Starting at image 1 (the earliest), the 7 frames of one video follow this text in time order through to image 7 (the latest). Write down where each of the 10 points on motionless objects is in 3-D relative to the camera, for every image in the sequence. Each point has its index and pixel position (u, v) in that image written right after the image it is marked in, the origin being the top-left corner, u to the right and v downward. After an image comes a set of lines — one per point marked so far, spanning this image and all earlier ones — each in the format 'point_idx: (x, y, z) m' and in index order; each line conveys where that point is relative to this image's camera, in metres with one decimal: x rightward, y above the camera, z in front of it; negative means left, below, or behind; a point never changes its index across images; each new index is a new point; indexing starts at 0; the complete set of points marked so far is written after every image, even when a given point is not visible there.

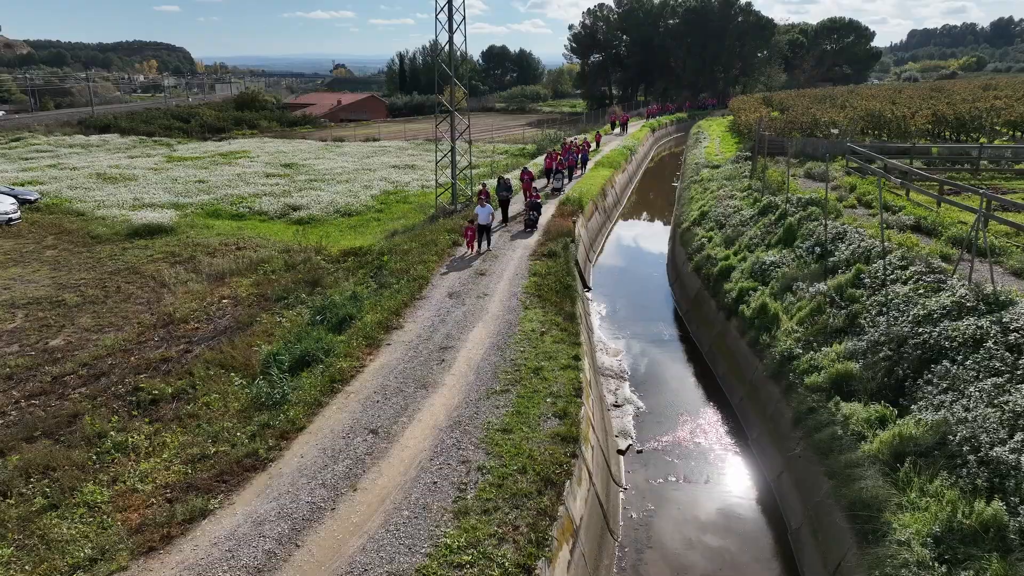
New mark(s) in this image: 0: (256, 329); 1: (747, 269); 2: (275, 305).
0: (-5.2, -0.9, +15.7) m
1: (+5.2, +0.4, +17.1) m
2: (-5.4, -0.4, +17.6) m
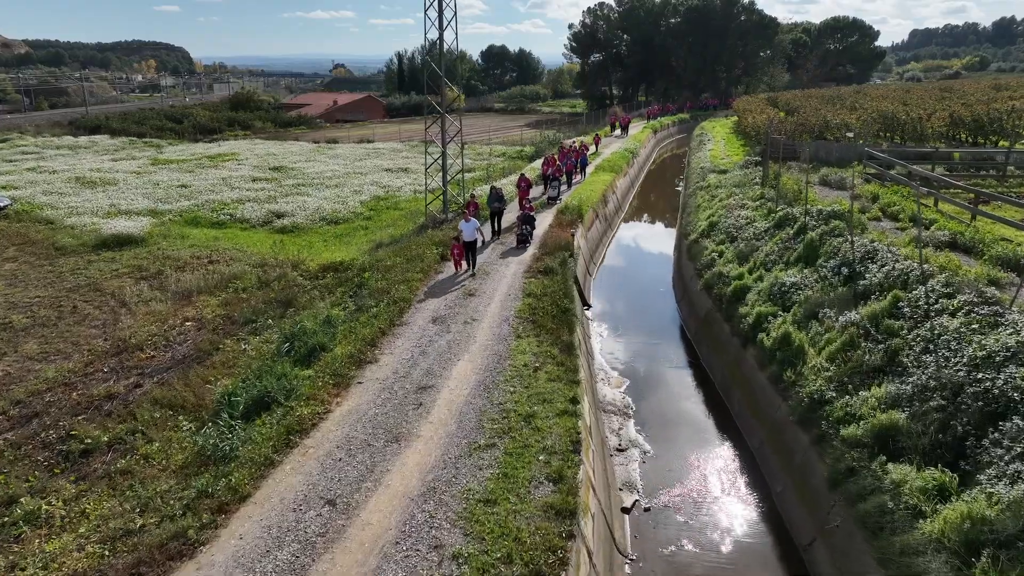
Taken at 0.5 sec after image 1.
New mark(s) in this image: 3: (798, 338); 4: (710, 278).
0: (-5.4, -1.3, +14.1) m
1: (+5.0, 0.0, +15.4) m
2: (-5.6, -0.9, +15.9) m
3: (+4.7, -0.8, +12.7) m
4: (+4.6, +0.2, +17.9) m
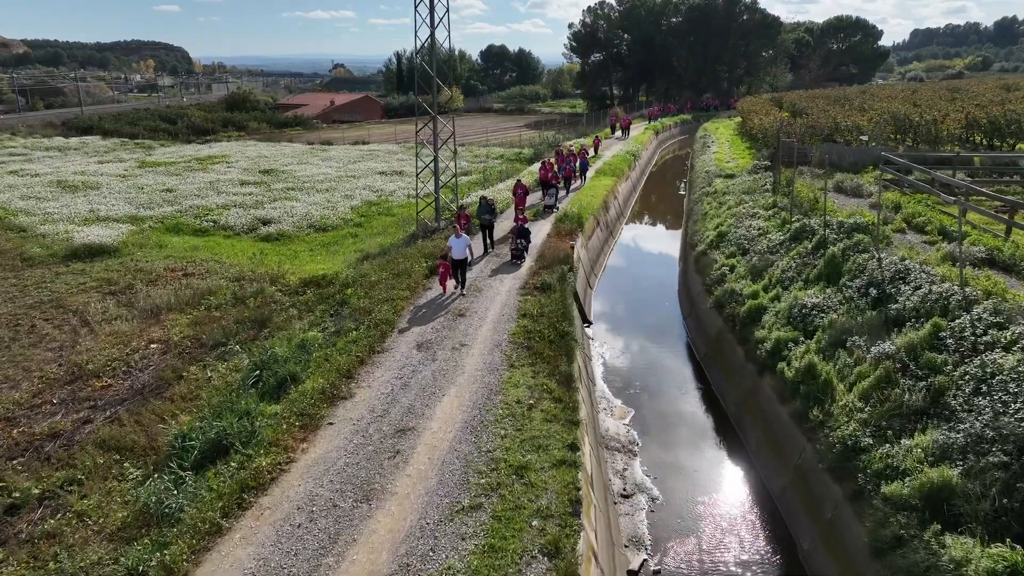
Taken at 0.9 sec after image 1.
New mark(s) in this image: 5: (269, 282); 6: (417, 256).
0: (-5.5, -1.7, +12.7) m
1: (+4.9, -0.4, +14.0) m
2: (-5.7, -1.3, +14.6) m
3: (+4.6, -1.2, +11.3) m
4: (+4.5, -0.2, +16.5) m
5: (-6.0, +0.2, +19.0) m
6: (-2.3, +0.8, +18.8) m
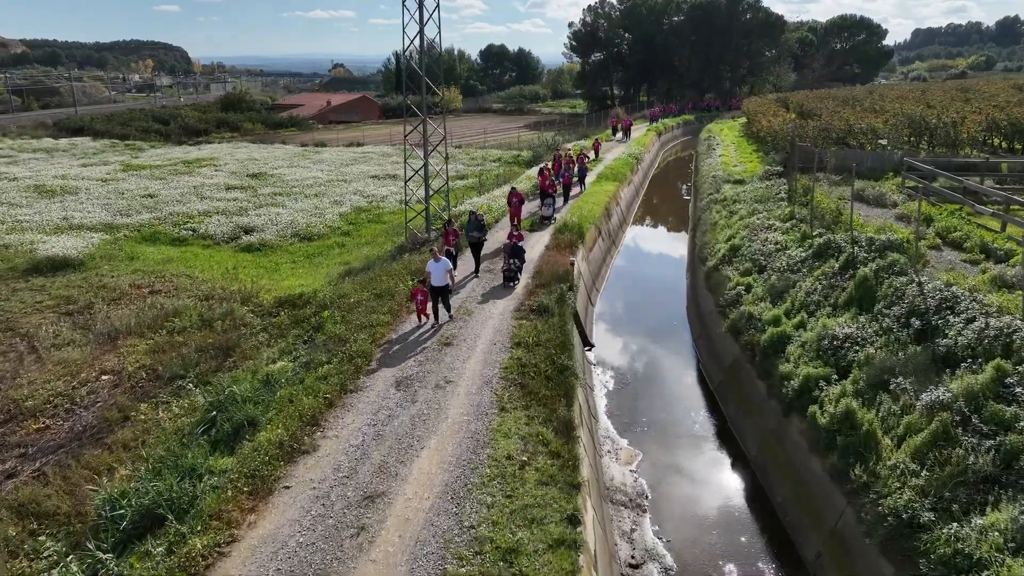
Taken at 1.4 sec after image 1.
0: (-5.6, -2.2, +11.1) m
1: (+4.8, -0.9, +12.4) m
2: (-5.8, -1.7, +12.9) m
3: (+4.5, -1.7, +9.7) m
4: (+4.3, -0.6, +14.9) m
5: (-6.1, -0.3, +17.4) m
6: (-2.4, +0.3, +17.2) m
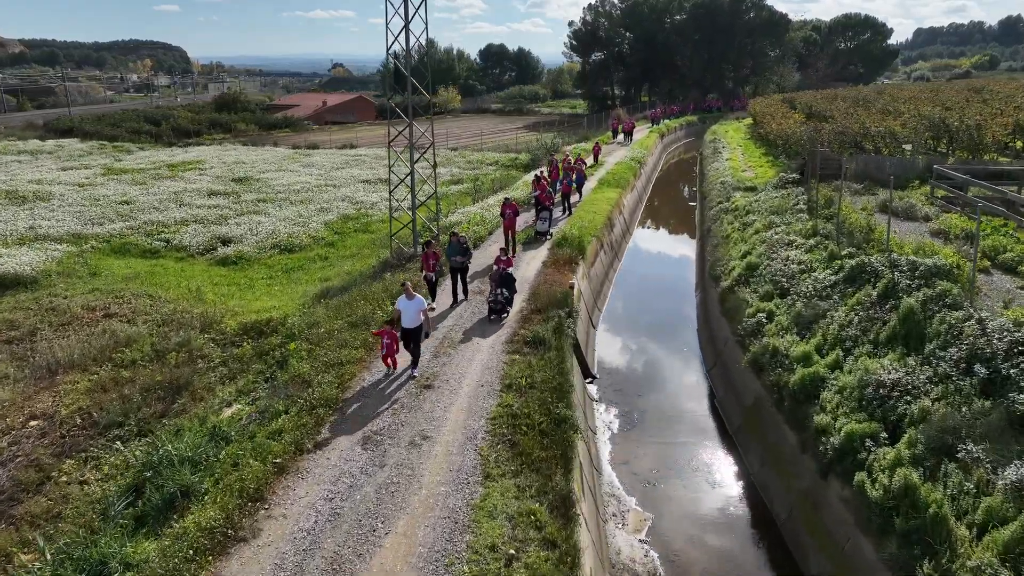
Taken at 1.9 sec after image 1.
0: (-5.8, -2.7, +9.3) m
1: (+4.6, -1.4, +10.6) m
2: (-6.0, -2.2, +11.1) m
3: (+4.3, -2.2, +7.9) m
4: (+4.2, -1.1, +13.1) m
5: (-6.3, -0.8, +15.6) m
6: (-2.6, -0.2, +15.4) m
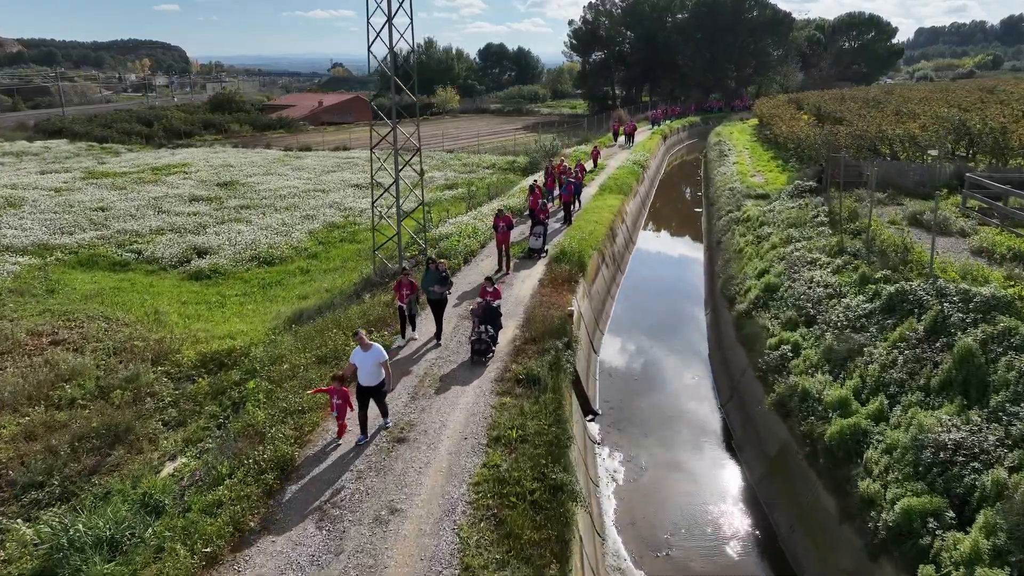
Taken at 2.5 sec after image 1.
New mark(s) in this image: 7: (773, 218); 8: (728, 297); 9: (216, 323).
0: (-5.9, -3.1, +7.6) m
1: (+4.5, -1.8, +8.9) m
2: (-6.1, -2.7, +9.5) m
3: (+4.2, -2.6, +6.2) m
4: (+4.0, -1.6, +11.4) m
5: (-6.4, -1.3, +13.9) m
6: (-2.7, -0.6, +13.7) m
7: (+6.7, +1.8, +19.8) m
8: (+4.8, -0.1, +17.1) m
9: (-6.5, -0.7, +16.8) m
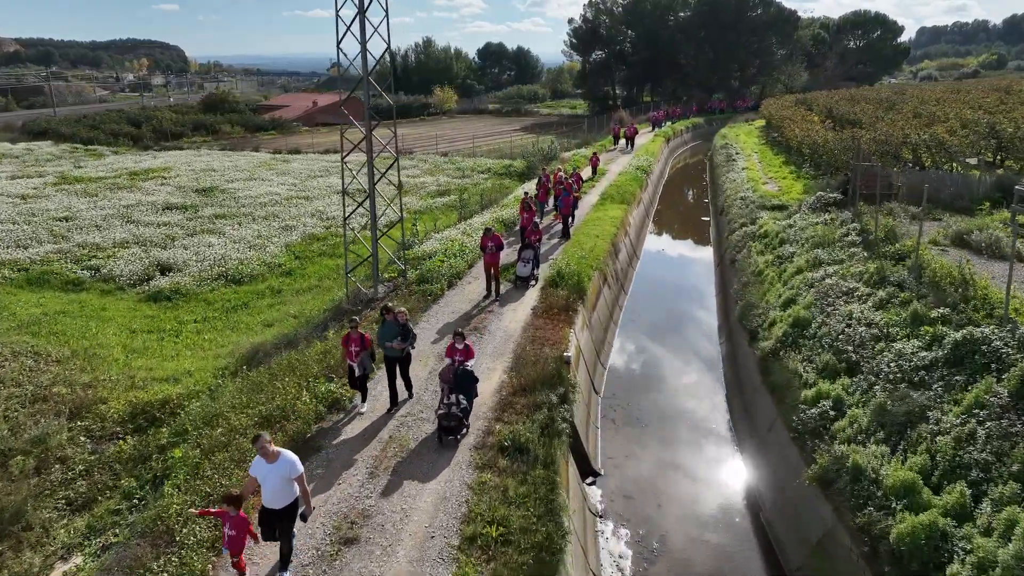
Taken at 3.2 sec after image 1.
0: (-6.2, -3.7, +5.4) m
1: (+4.2, -2.4, +6.8) m
2: (-6.4, -3.3, +7.3) m
3: (+3.9, -3.2, +4.1) m
4: (+3.8, -2.2, +9.3) m
5: (-6.6, -1.8, +11.7) m
6: (-2.9, -1.2, +11.6) m
7: (+6.5, +1.2, +17.7) m
8: (+4.6, -0.7, +14.9) m
9: (-6.7, -1.3, +14.7) m
